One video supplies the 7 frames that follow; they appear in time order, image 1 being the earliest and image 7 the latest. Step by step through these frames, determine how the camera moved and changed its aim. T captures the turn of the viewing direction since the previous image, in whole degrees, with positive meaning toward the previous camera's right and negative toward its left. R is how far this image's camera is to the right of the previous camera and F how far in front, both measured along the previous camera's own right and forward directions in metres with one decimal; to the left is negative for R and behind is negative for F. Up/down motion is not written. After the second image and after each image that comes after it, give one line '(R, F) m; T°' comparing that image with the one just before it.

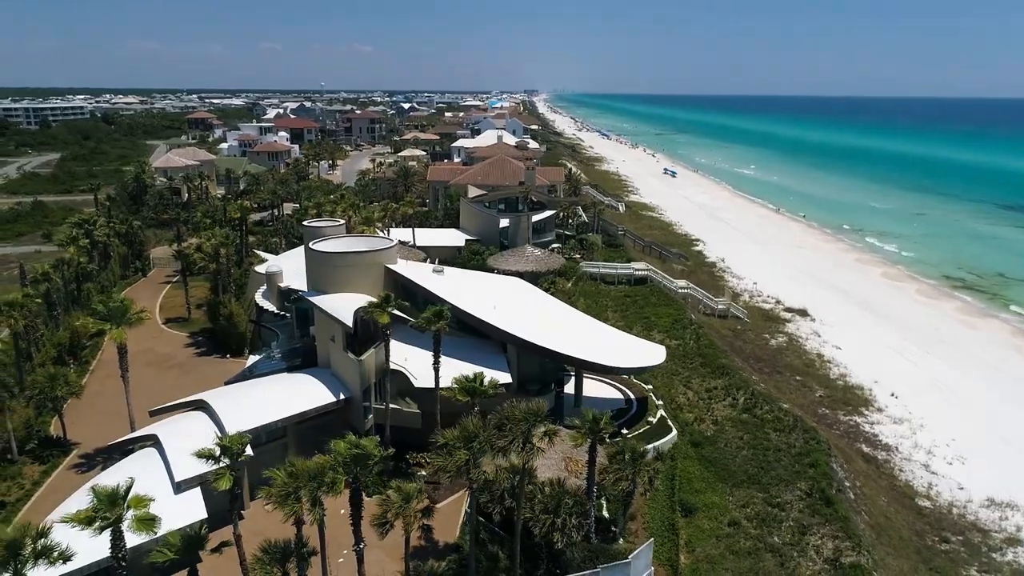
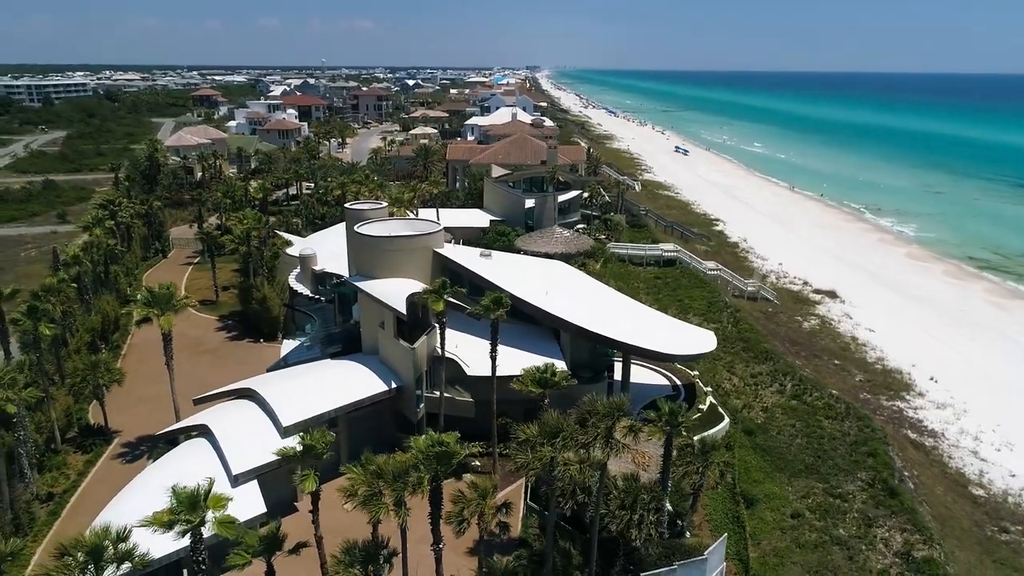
(-2.1, +0.9) m; 0°
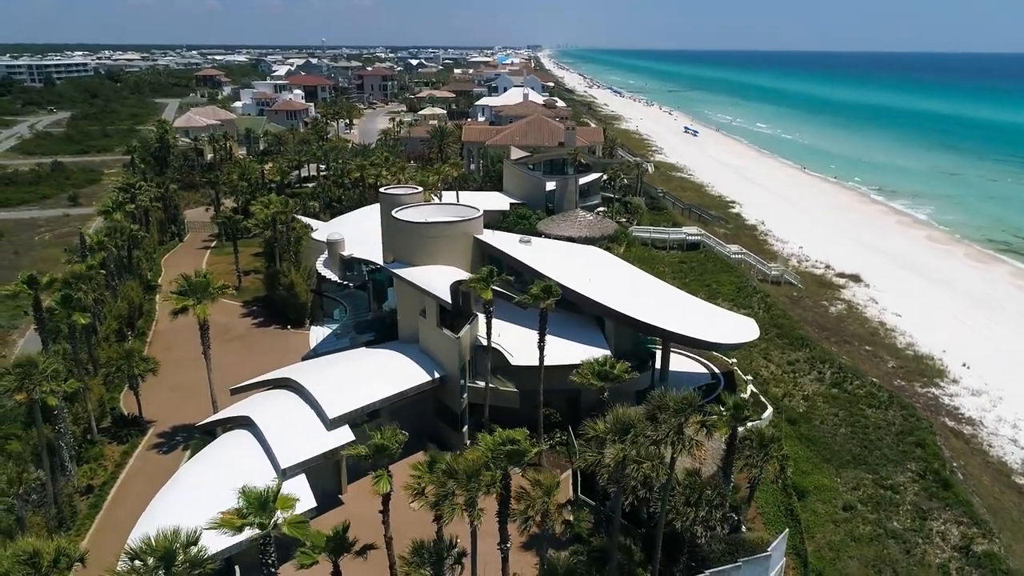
(-1.7, +0.7) m; 0°
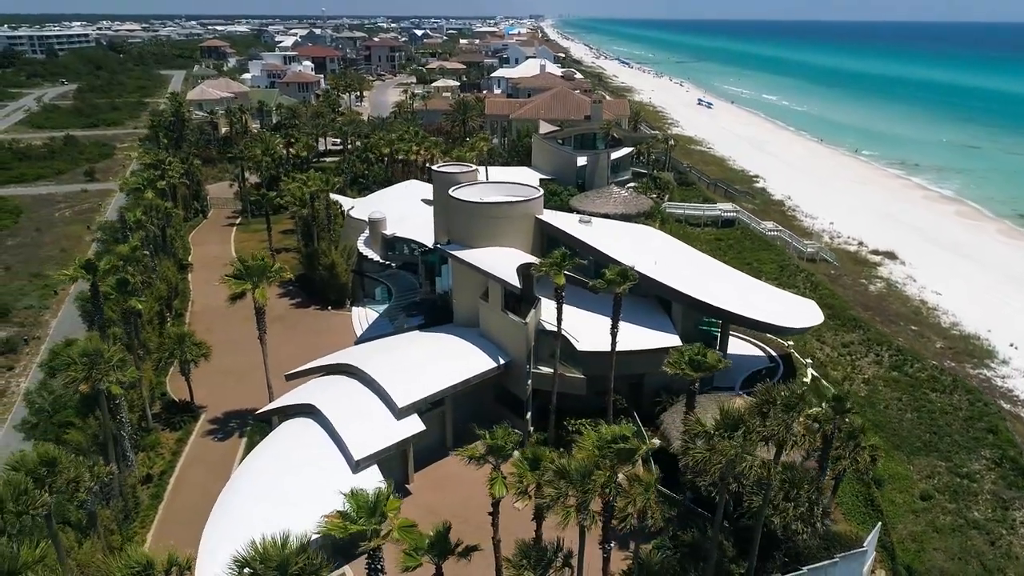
(-2.4, +1.0) m; 0°
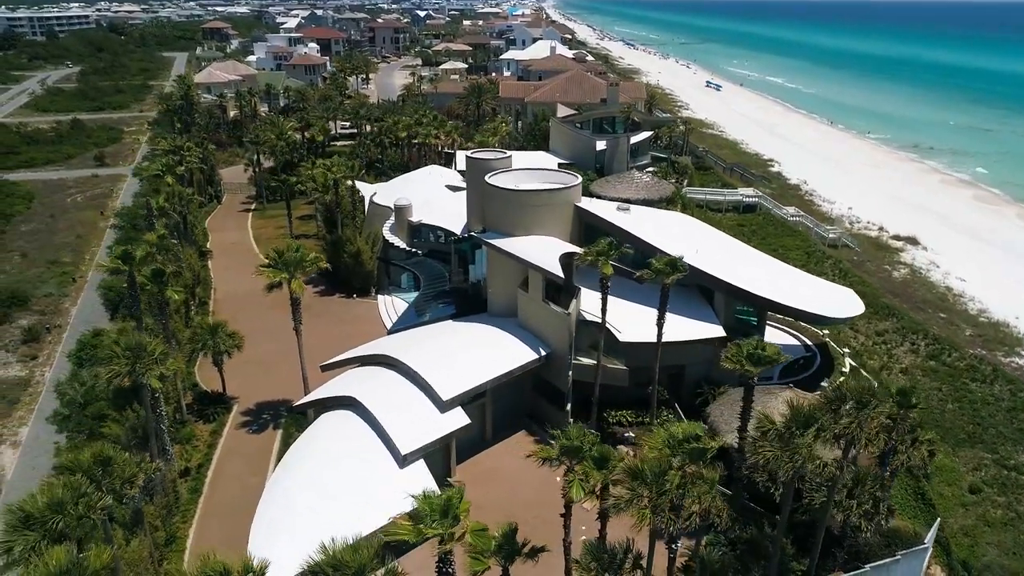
(-1.4, +0.6) m; 0°
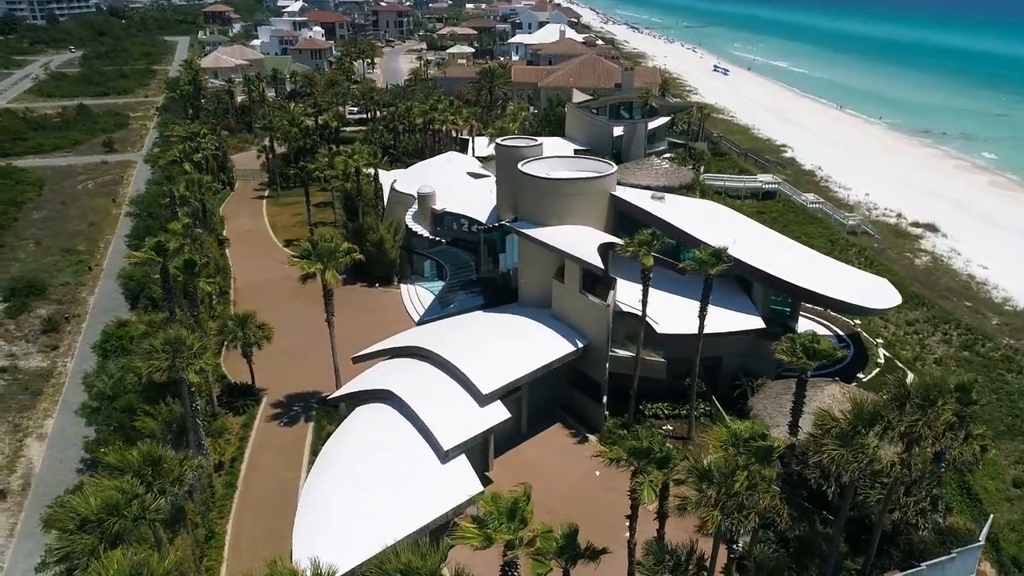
(-1.3, +0.5) m; 0°
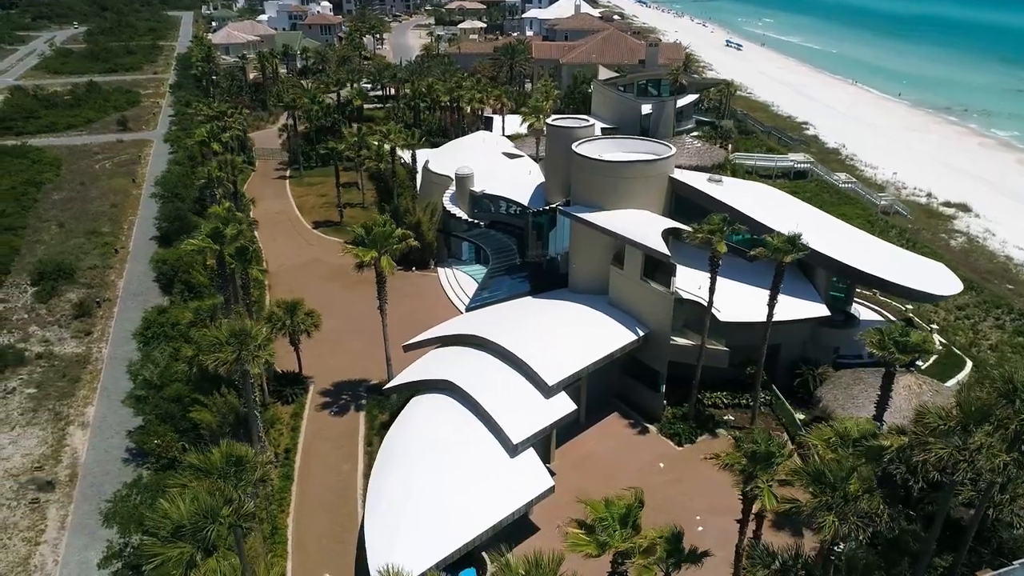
(-2.0, +0.7) m; 0°
